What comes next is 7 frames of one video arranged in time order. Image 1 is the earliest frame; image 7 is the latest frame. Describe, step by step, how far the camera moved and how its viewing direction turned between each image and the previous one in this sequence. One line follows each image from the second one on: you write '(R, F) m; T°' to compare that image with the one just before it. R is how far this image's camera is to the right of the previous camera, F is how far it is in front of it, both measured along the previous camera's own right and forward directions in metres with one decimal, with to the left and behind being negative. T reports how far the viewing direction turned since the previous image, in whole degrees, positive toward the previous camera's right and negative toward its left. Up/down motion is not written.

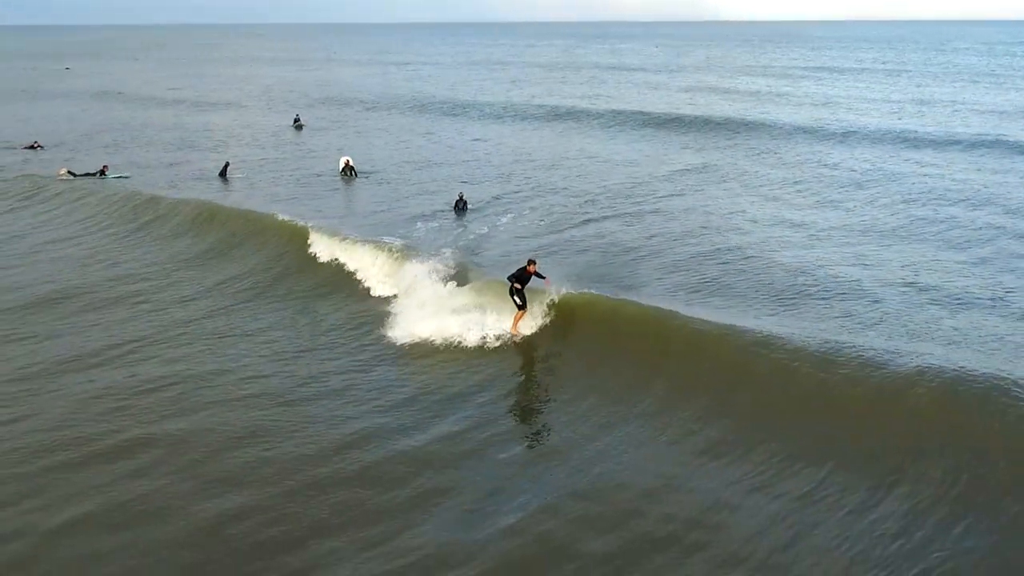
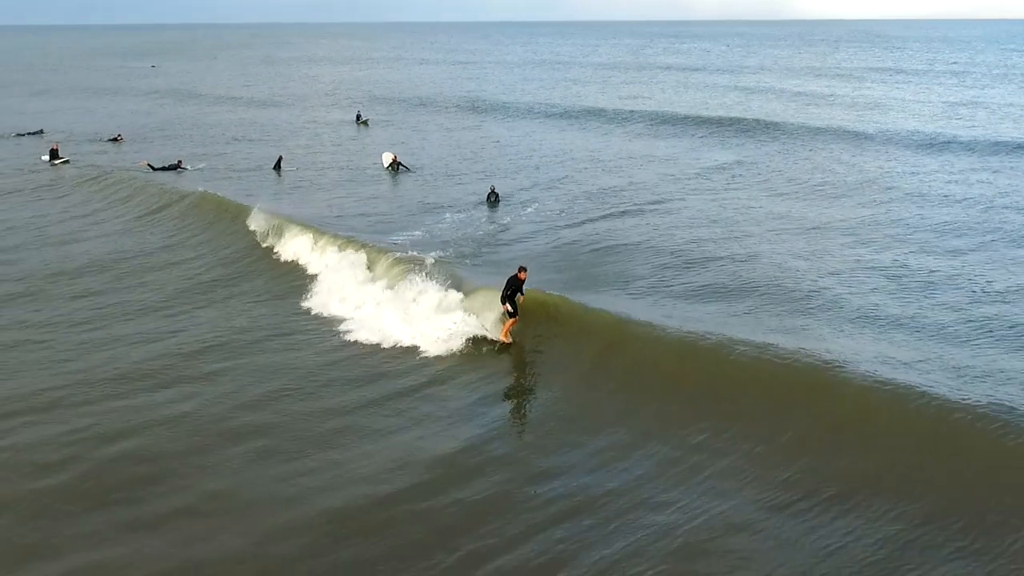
(+1.3, -2.0) m; -4°
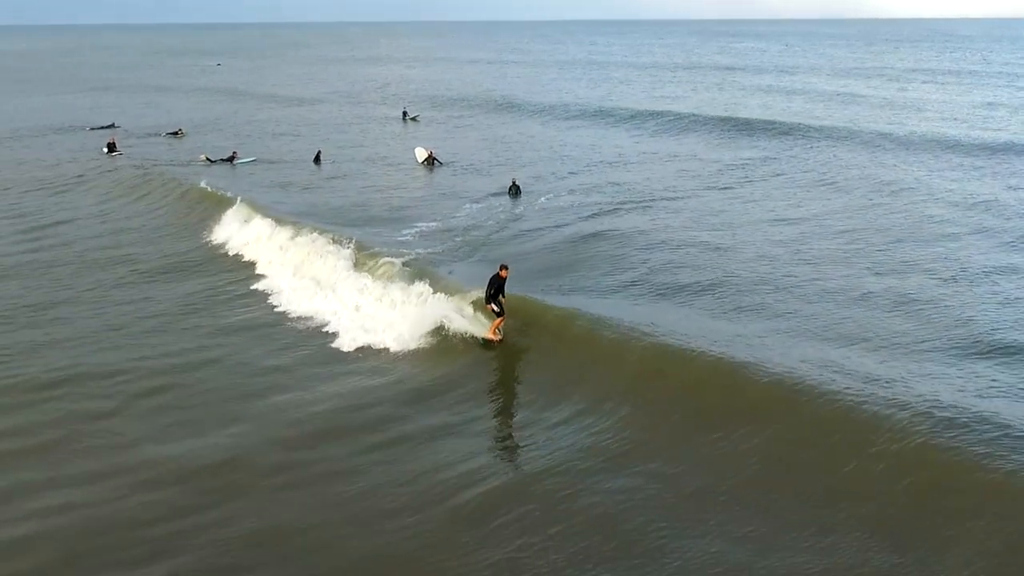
(+1.2, -1.9) m; -3°
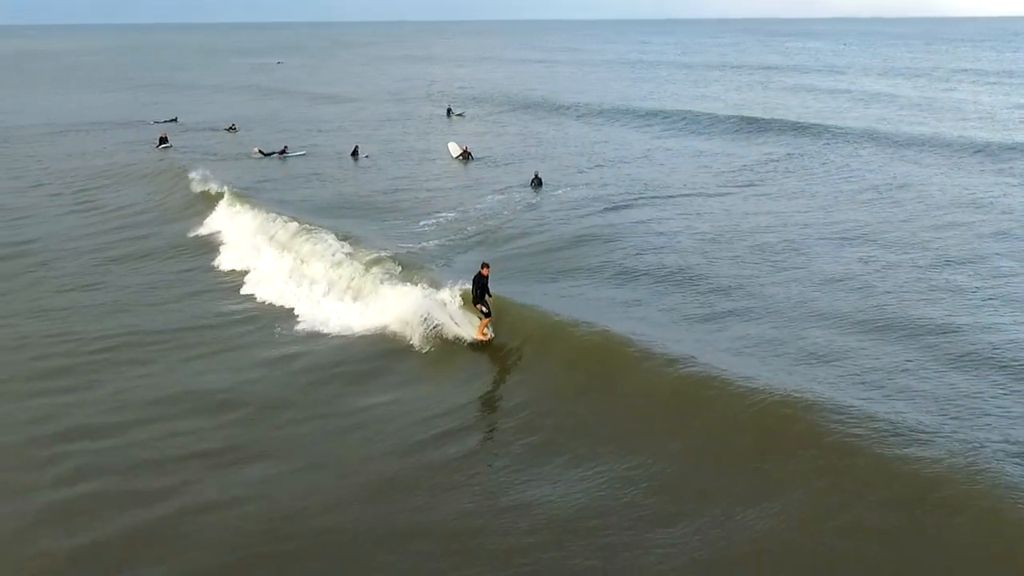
(+1.1, -1.7) m; -3°
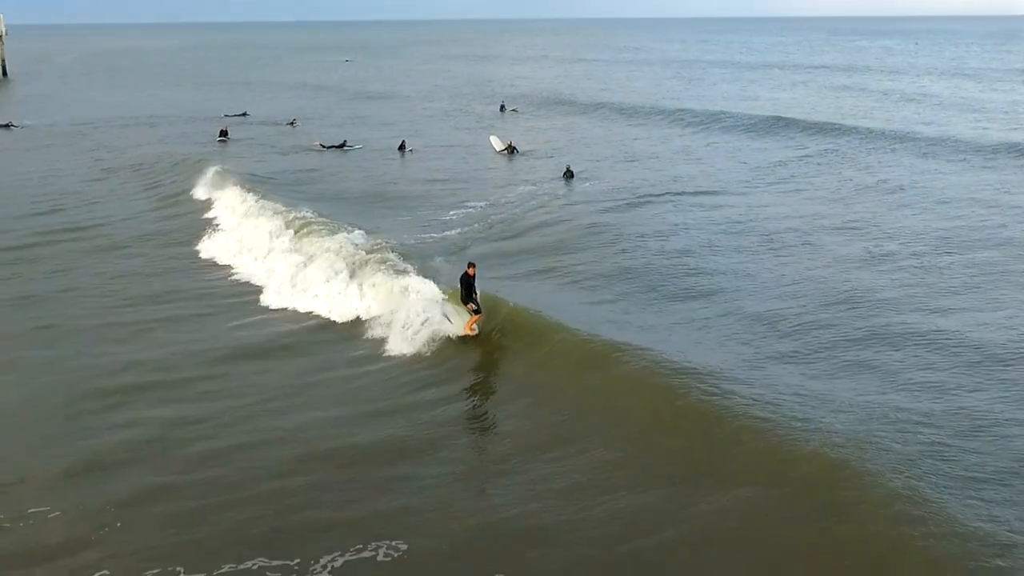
(+1.0, -1.6) m; -4°
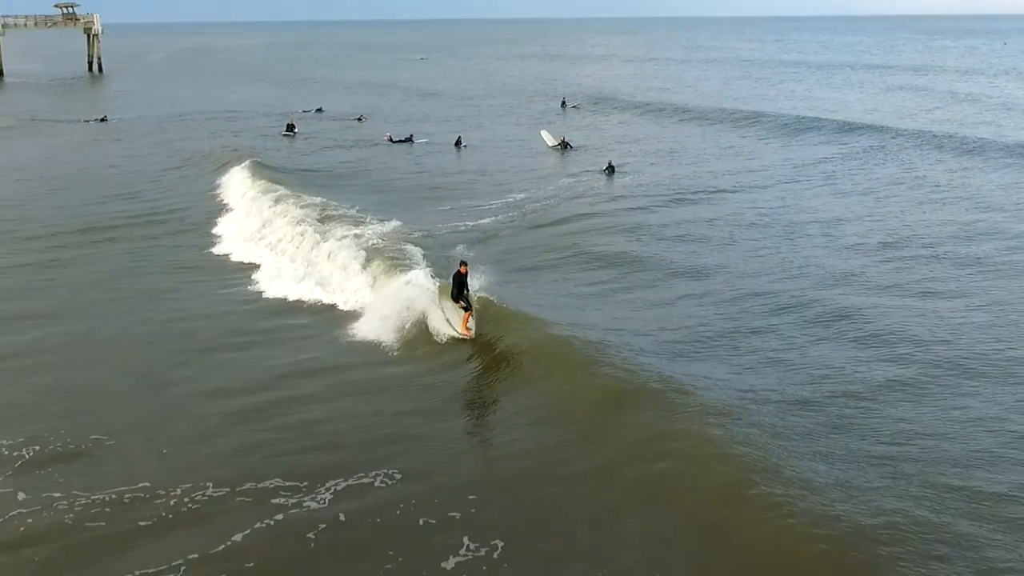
(+1.0, -1.6) m; -4°
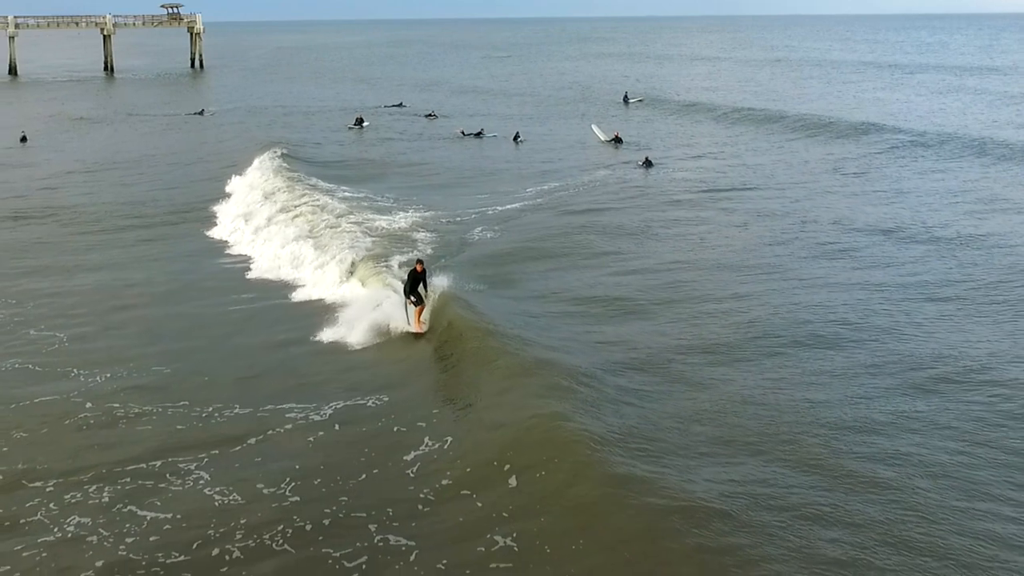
(+1.4, -2.2) m; -5°
